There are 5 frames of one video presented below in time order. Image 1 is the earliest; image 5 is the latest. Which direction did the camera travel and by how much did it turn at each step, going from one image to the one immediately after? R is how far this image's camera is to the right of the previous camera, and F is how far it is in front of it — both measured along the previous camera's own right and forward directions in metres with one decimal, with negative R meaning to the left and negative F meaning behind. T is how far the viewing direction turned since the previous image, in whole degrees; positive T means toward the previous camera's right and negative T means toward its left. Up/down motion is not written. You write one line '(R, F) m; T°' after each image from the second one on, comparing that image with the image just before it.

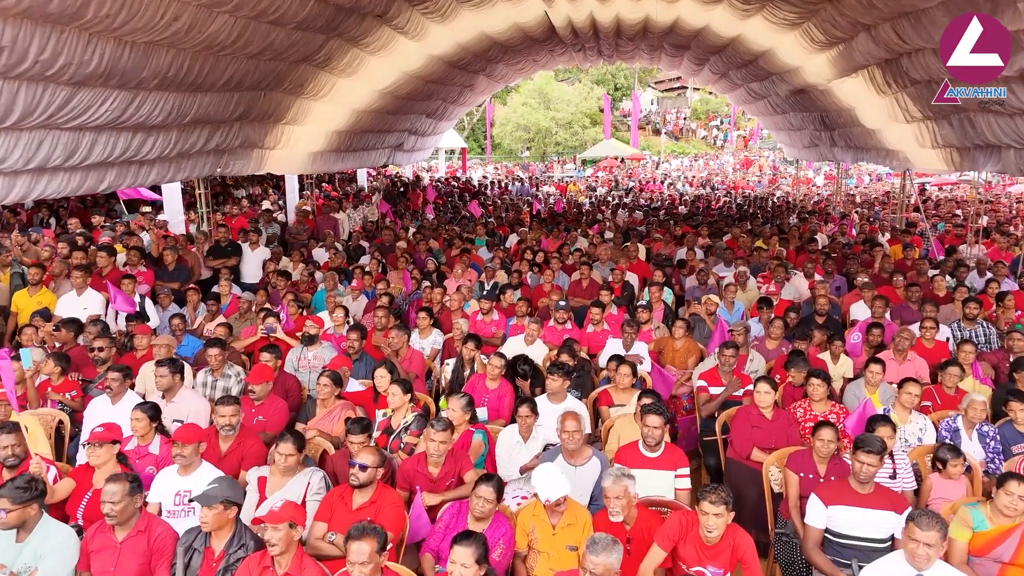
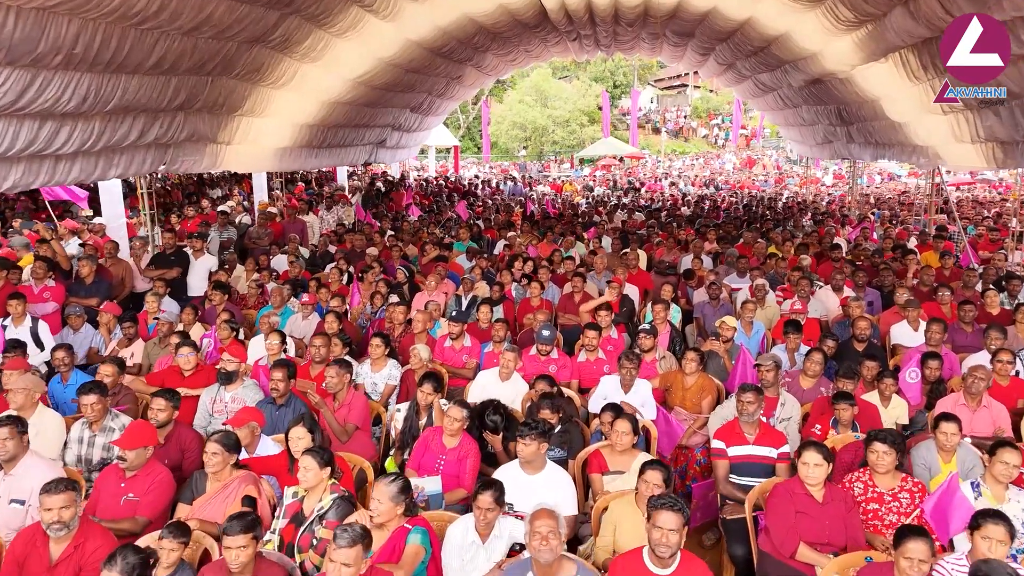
(+0.1, +1.4) m; 0°
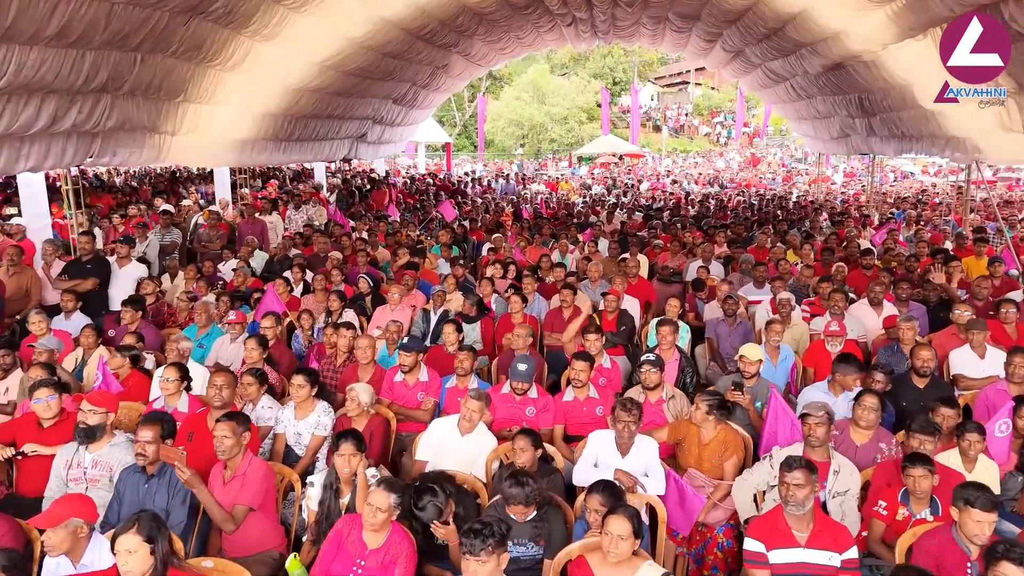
(+0.1, +1.4) m; 0°
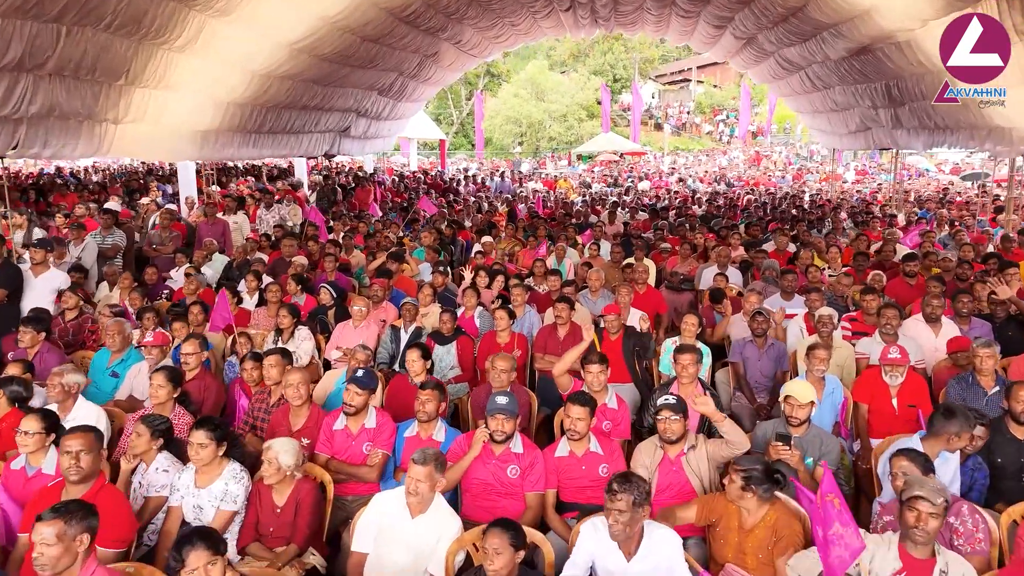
(+0.1, +1.2) m; 0°
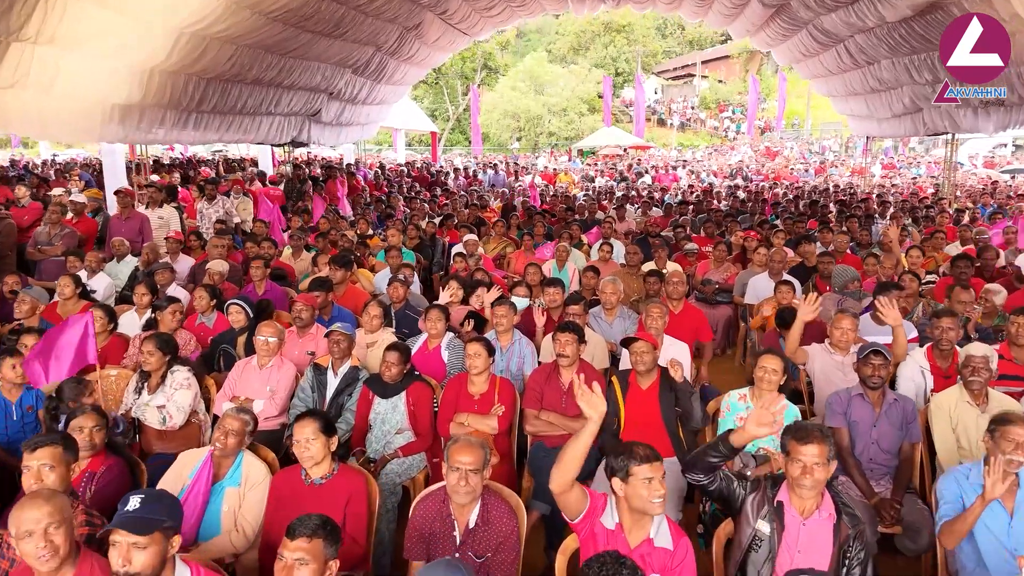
(+0.1, +2.1) m; 0°
